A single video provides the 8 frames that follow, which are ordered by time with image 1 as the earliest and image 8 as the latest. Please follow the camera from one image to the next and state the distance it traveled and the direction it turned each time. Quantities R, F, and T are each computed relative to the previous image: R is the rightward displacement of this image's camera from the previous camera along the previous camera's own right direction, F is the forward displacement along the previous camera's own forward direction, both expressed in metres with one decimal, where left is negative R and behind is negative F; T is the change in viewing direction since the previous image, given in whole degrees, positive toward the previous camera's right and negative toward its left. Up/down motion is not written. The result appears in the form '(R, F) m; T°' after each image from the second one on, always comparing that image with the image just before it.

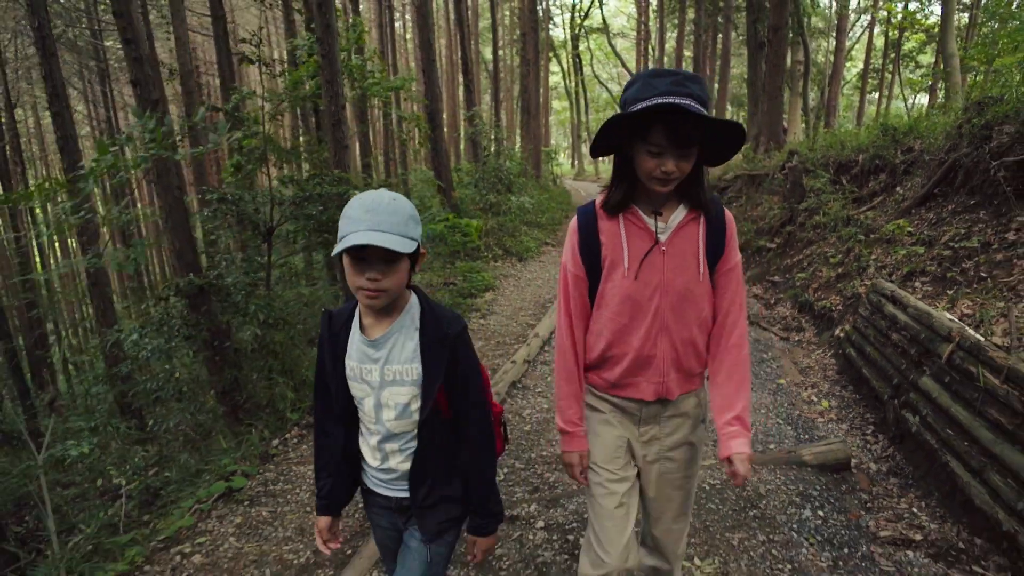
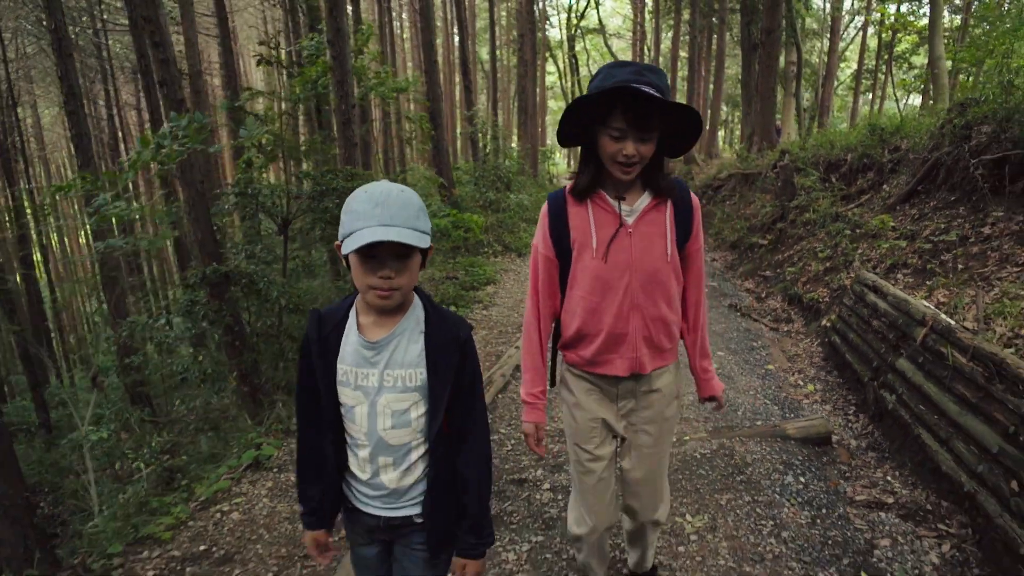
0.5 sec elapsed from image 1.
(-0.1, -0.3) m; 0°
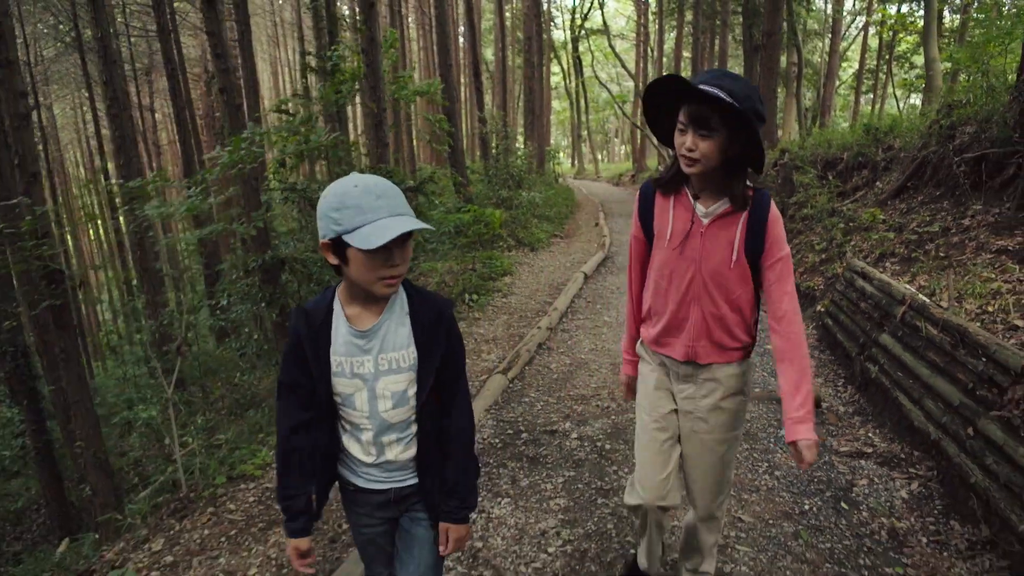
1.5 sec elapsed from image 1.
(-0.2, -0.5) m; 0°
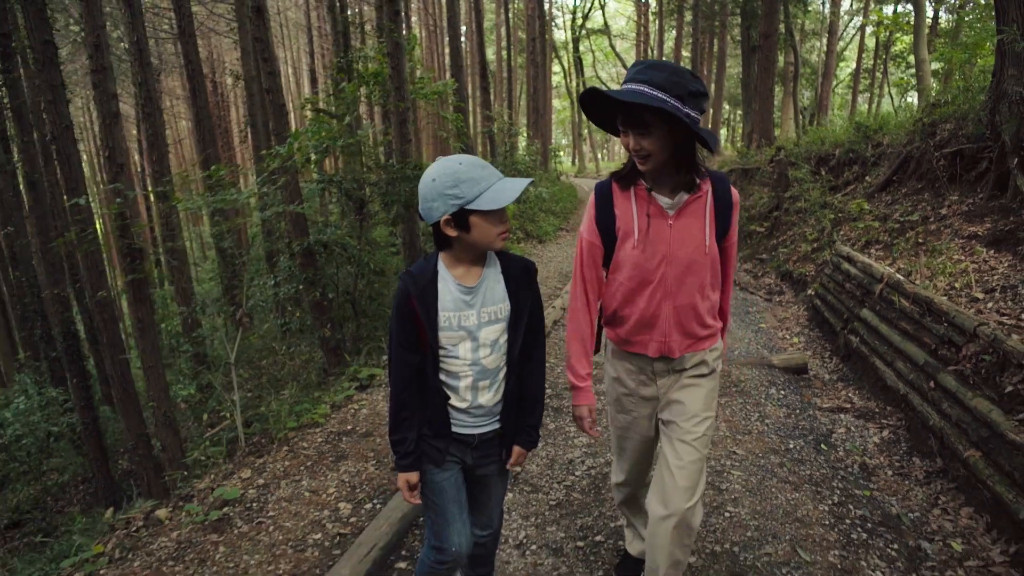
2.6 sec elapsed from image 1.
(-0.2, -0.5) m; 0°
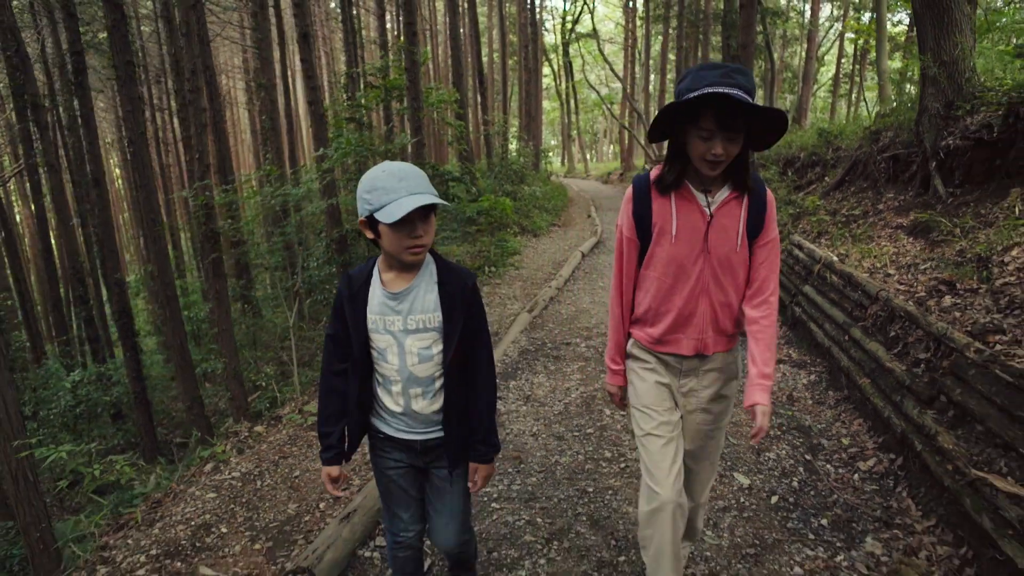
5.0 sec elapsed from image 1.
(-0.2, -1.0) m; +1°
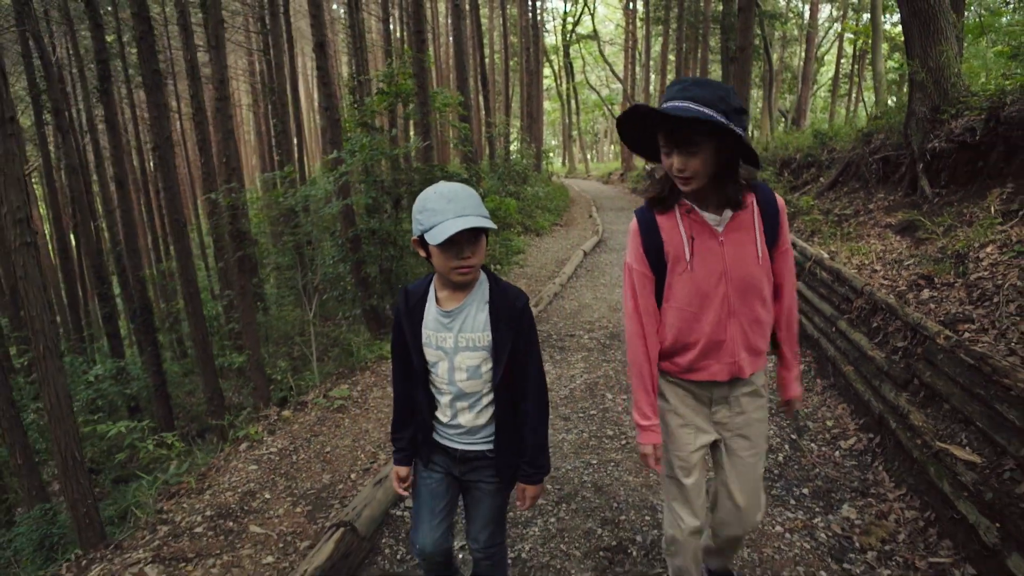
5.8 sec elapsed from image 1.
(-0.1, -0.3) m; 0°
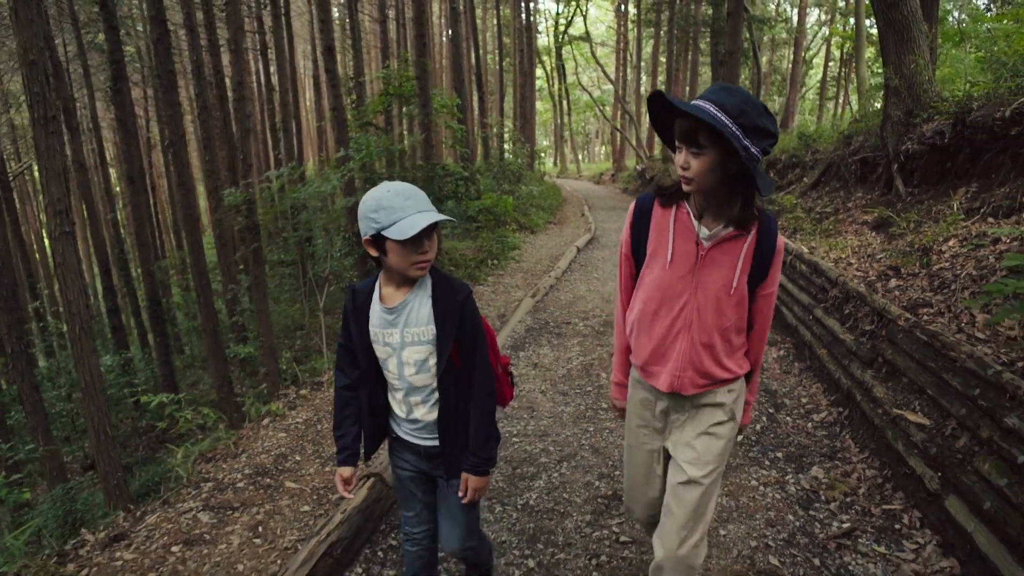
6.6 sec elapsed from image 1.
(-0.1, -0.4) m; +1°
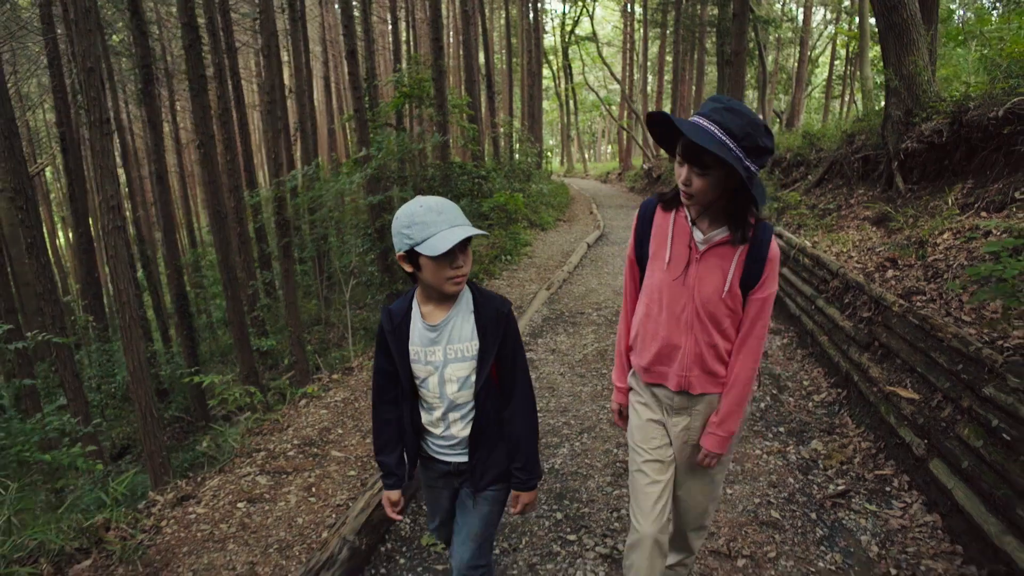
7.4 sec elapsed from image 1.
(-0.1, -0.3) m; 0°
